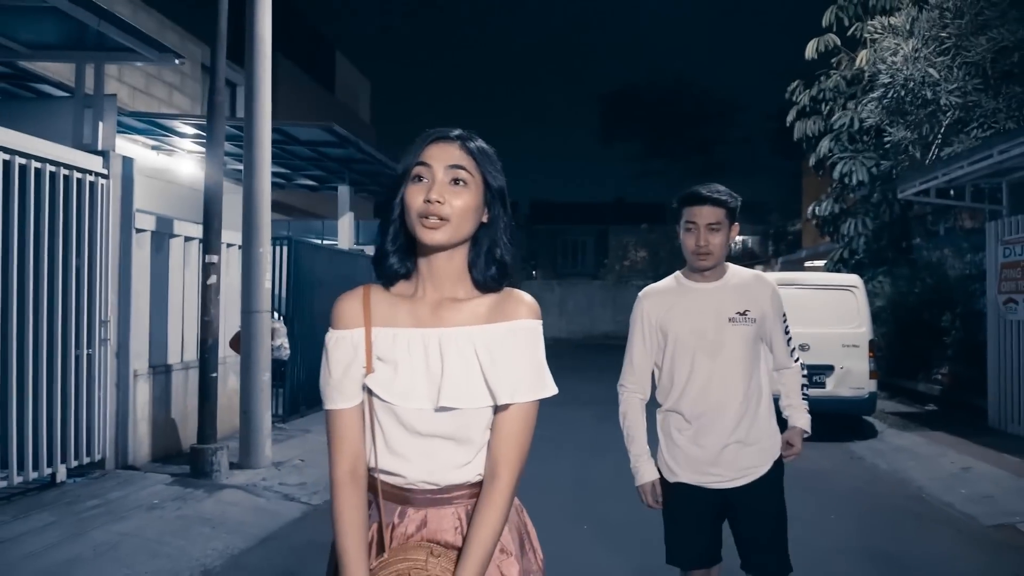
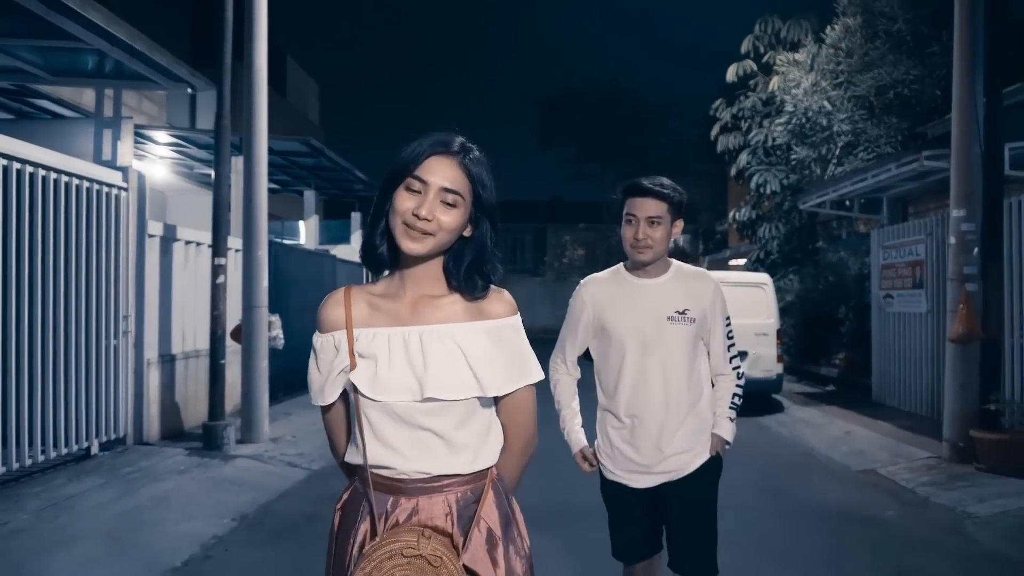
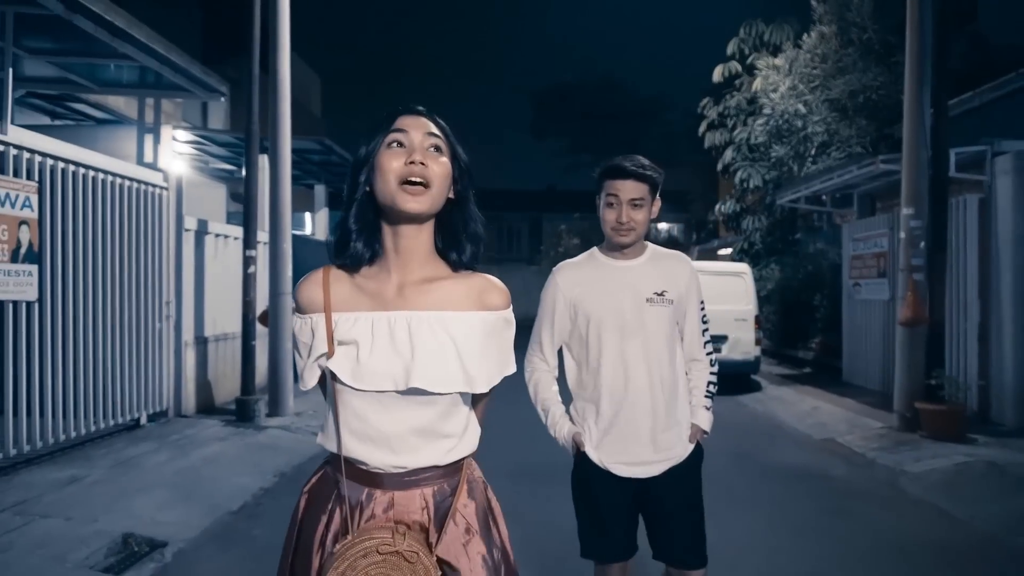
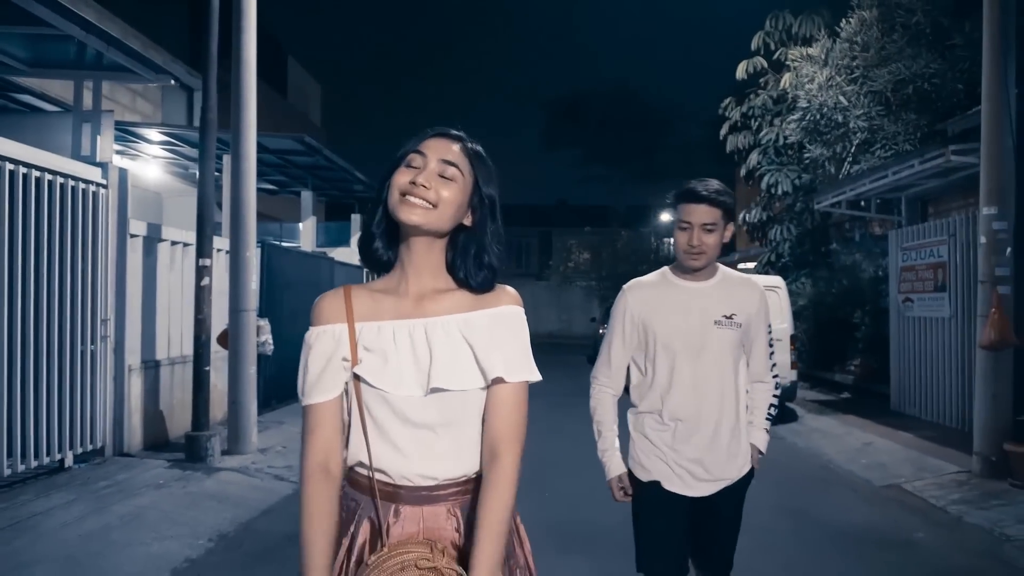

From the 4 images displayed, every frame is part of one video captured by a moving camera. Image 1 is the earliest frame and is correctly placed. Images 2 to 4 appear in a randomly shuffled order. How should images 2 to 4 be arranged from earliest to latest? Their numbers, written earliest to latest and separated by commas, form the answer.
4, 2, 3
